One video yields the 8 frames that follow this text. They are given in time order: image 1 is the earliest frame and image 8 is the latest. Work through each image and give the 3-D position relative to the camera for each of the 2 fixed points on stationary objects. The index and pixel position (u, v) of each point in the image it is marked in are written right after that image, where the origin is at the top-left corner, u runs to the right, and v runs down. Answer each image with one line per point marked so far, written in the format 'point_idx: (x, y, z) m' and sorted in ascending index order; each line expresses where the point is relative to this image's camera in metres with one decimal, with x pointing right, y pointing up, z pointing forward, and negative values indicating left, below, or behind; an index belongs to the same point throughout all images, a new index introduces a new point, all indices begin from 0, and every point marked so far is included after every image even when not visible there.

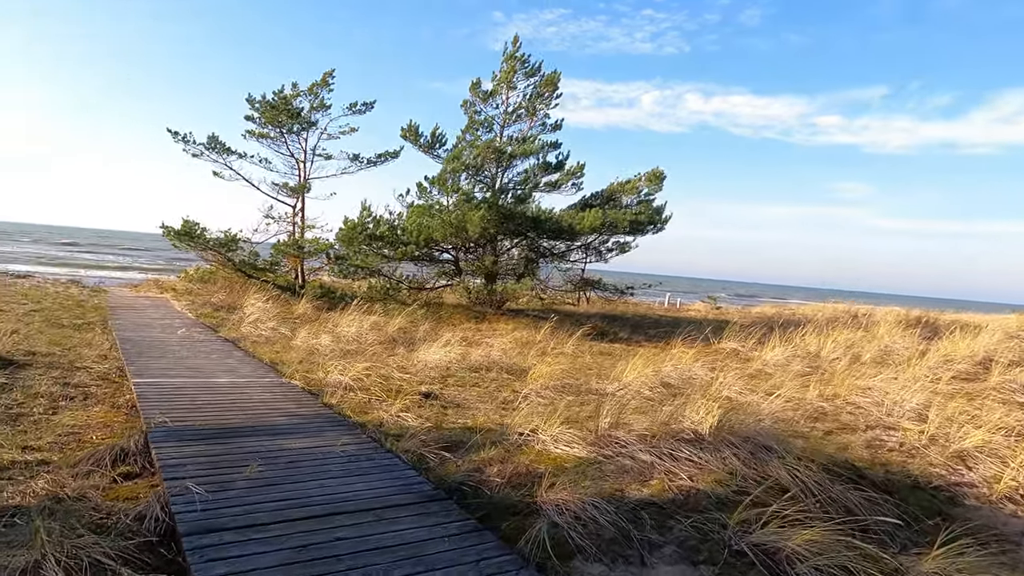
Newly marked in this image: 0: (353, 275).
0: (-3.6, +0.3, +12.3) m
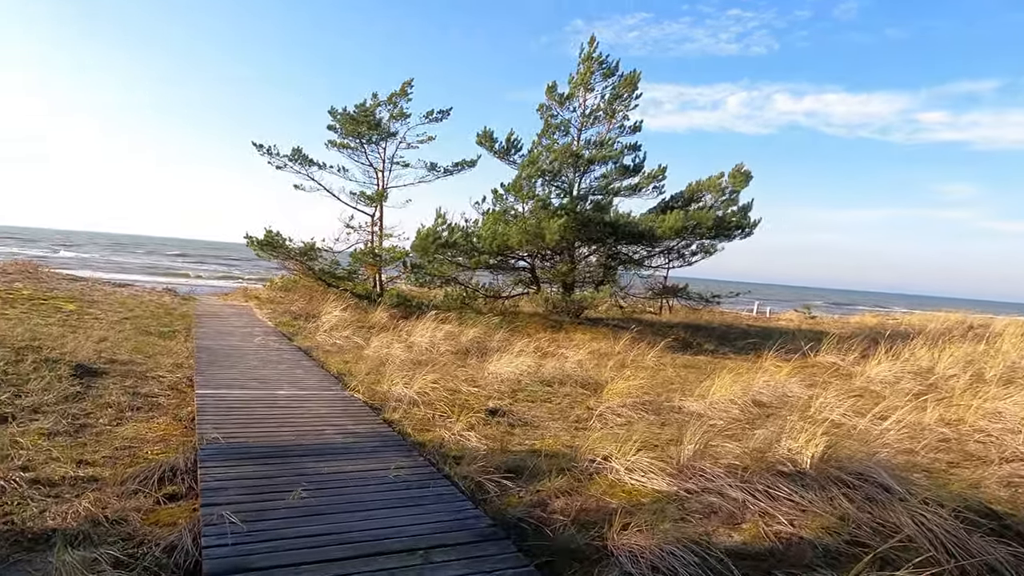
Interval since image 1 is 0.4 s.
0: (-1.9, +0.1, +12.3) m
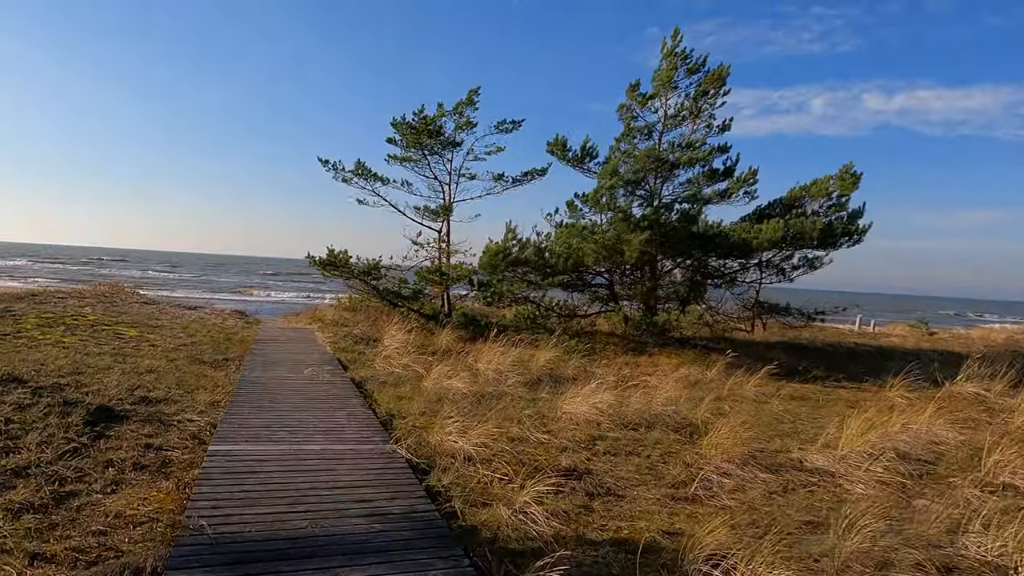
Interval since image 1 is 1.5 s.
0: (-0.3, -0.3, +11.3) m
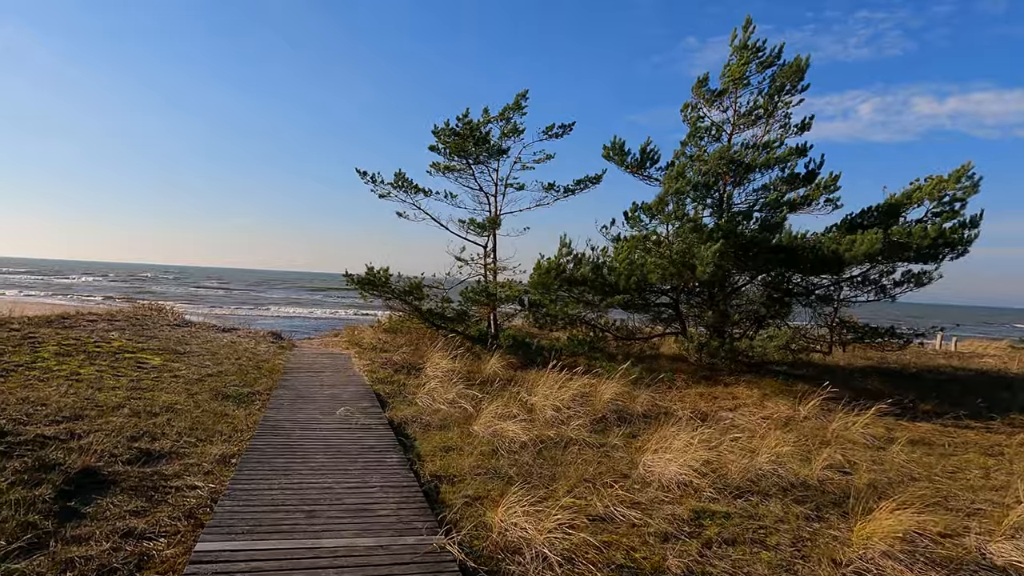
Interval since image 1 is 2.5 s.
0: (+0.7, -0.7, +10.2) m
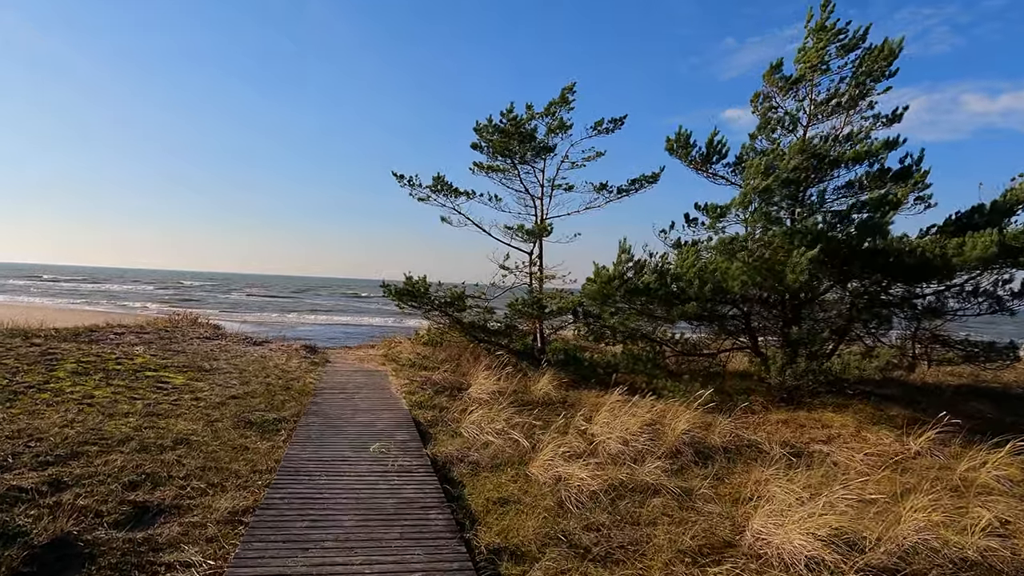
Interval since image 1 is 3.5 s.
0: (+1.6, -0.9, +9.1) m
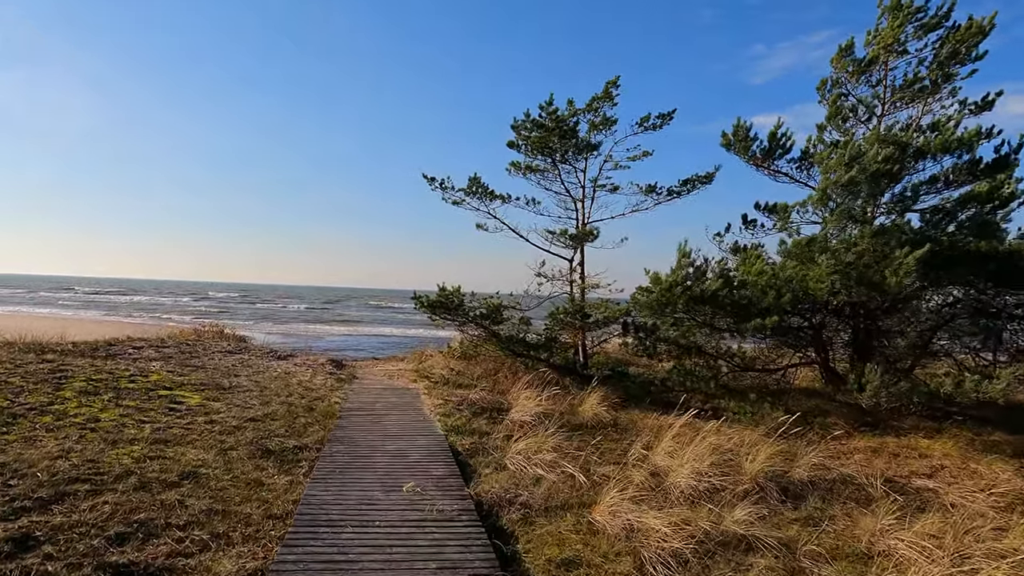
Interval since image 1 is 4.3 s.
0: (+2.2, -1.0, +8.2) m
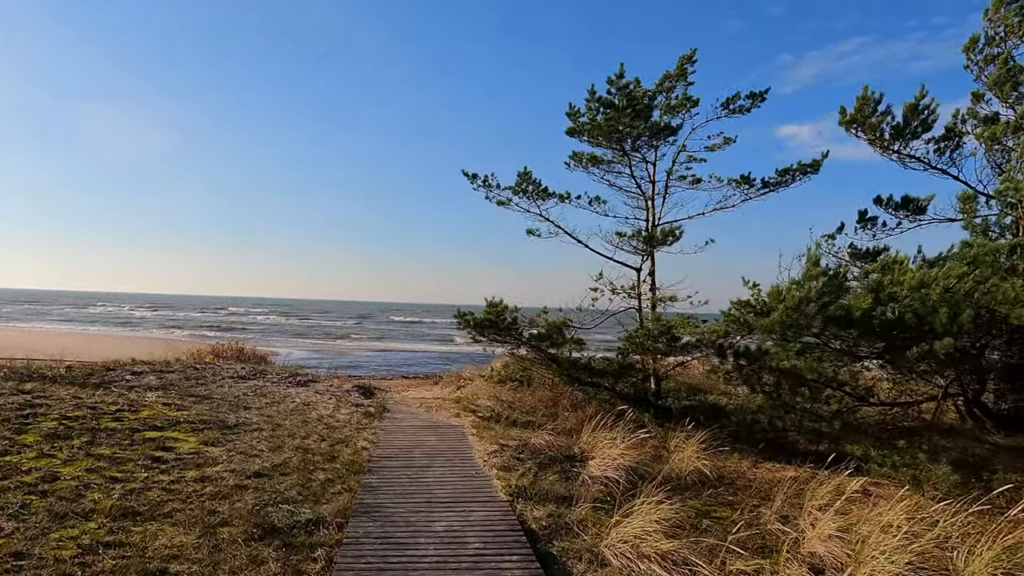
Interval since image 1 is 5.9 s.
0: (+3.1, -1.2, +6.5) m
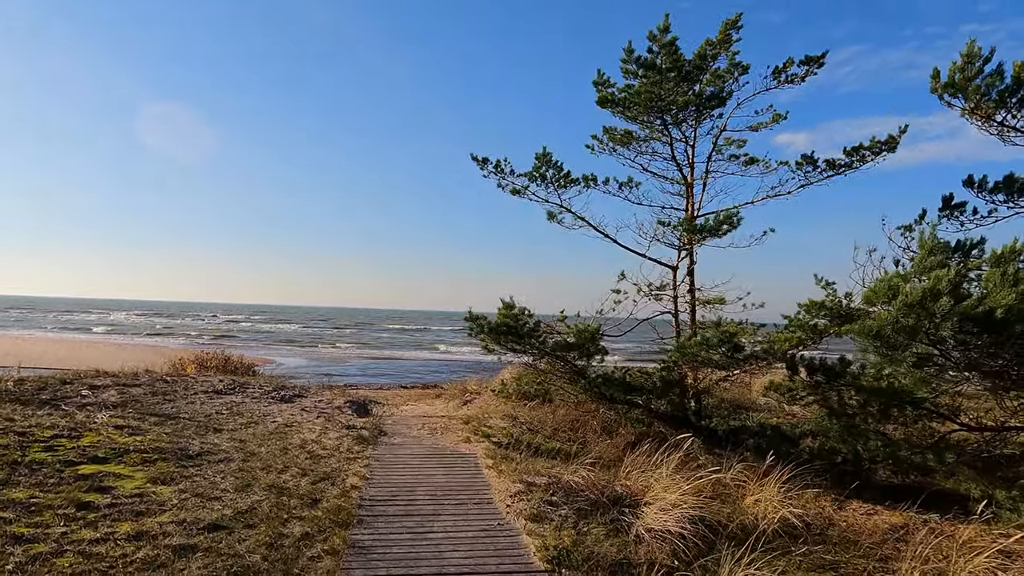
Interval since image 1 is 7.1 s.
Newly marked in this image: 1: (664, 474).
0: (+3.3, -1.2, +5.4) m
1: (+1.3, -1.6, +4.7) m
